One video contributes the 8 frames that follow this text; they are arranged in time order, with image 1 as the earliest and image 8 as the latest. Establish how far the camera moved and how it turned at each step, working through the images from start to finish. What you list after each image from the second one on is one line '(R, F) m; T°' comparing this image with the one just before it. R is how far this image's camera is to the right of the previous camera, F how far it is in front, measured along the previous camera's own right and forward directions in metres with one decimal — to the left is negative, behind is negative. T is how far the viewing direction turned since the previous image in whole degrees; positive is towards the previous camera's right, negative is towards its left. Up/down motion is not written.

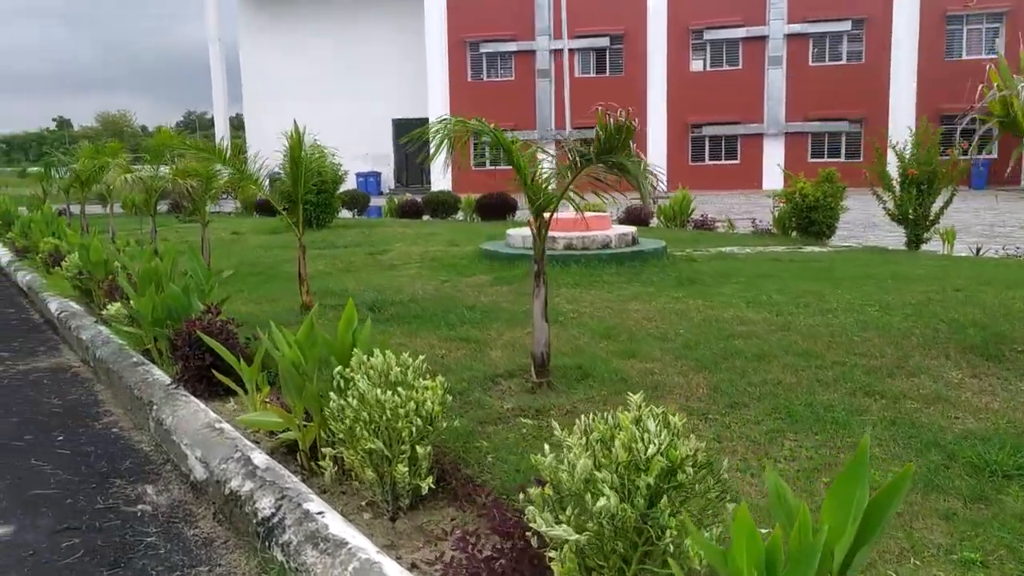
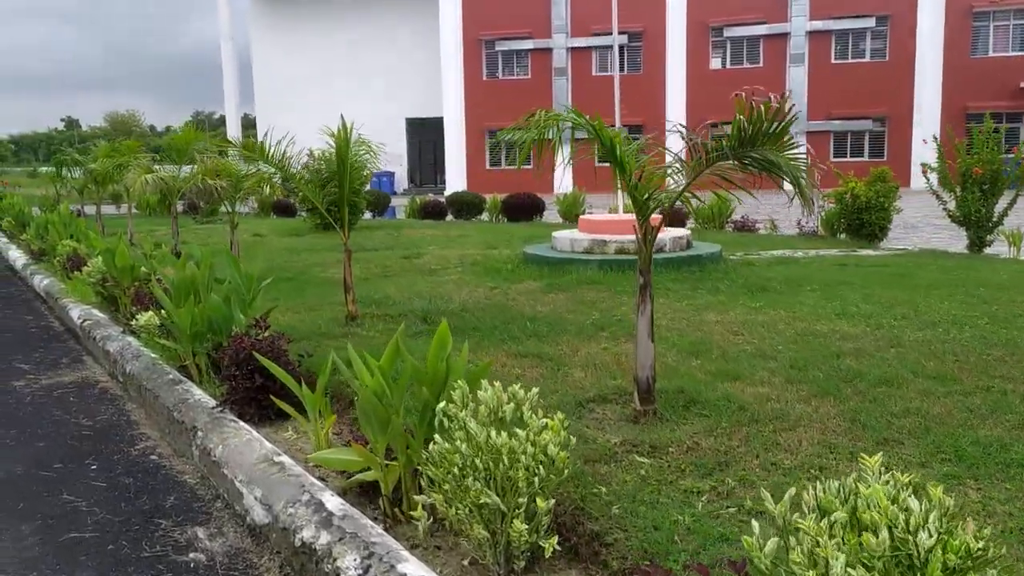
(-0.3, +0.4) m; 0°
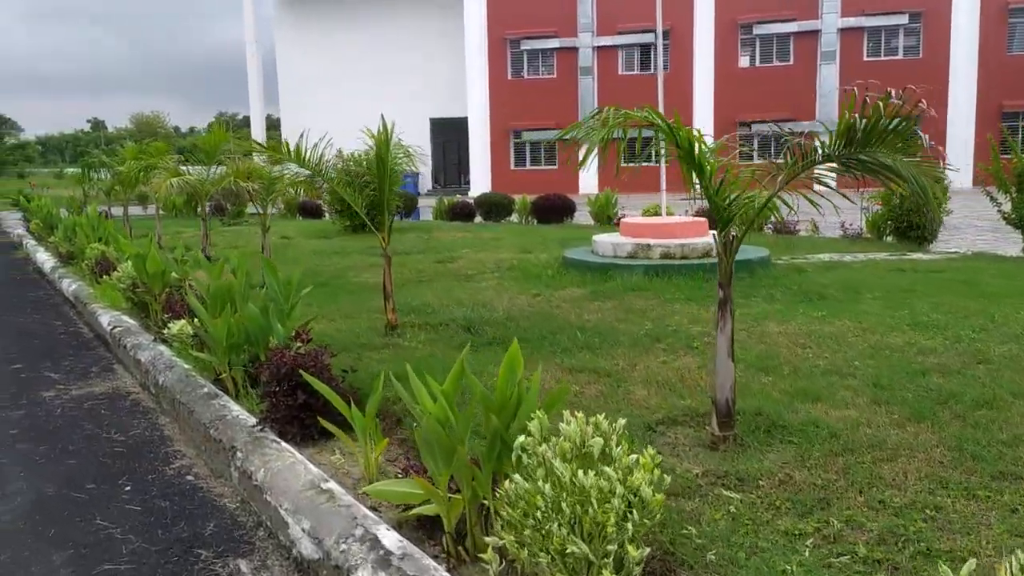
(-0.1, +0.2) m; -1°
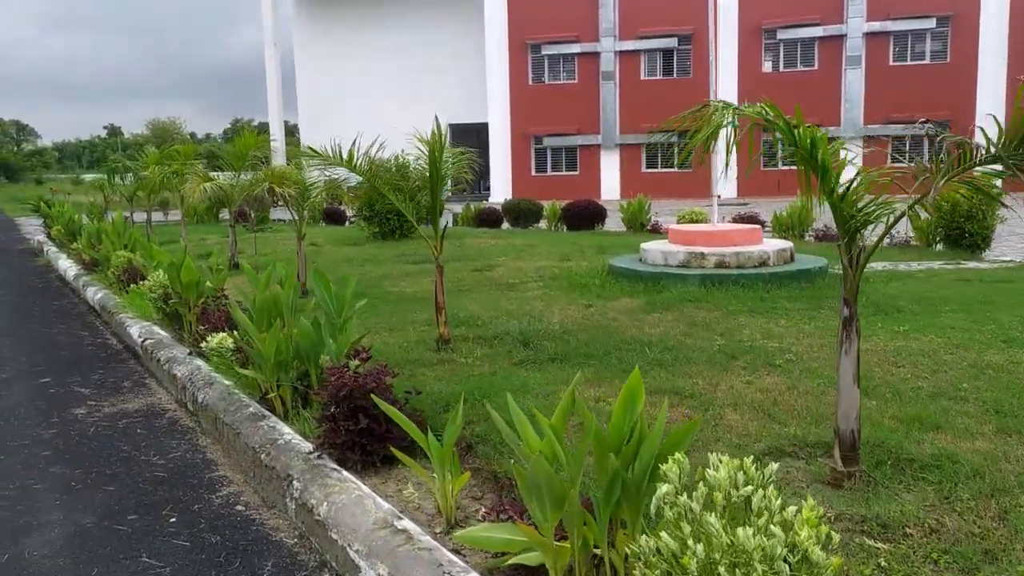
(-0.2, +0.3) m; -1°
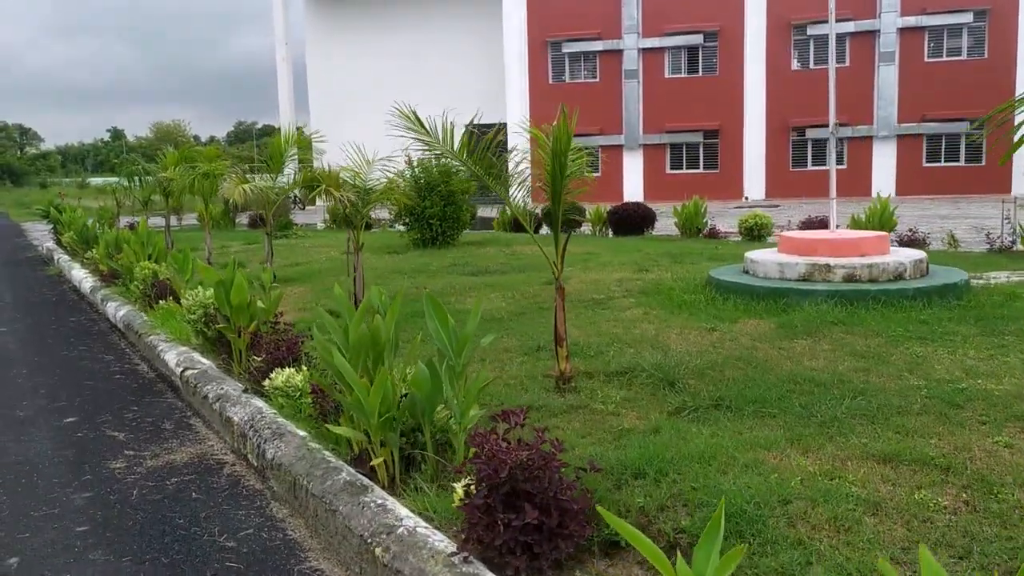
(-0.6, +0.9) m; 0°
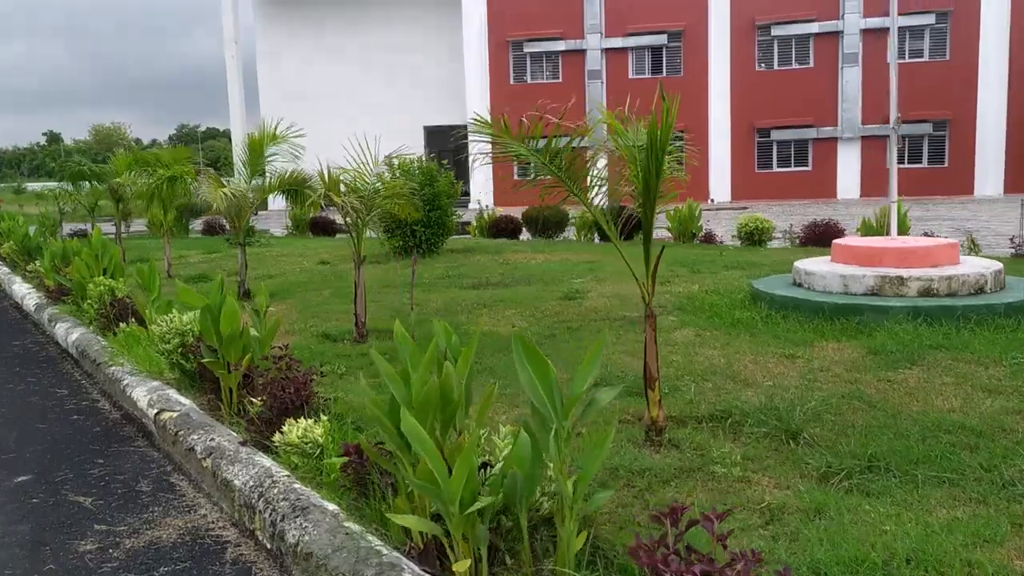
(-0.5, +0.8) m; +3°
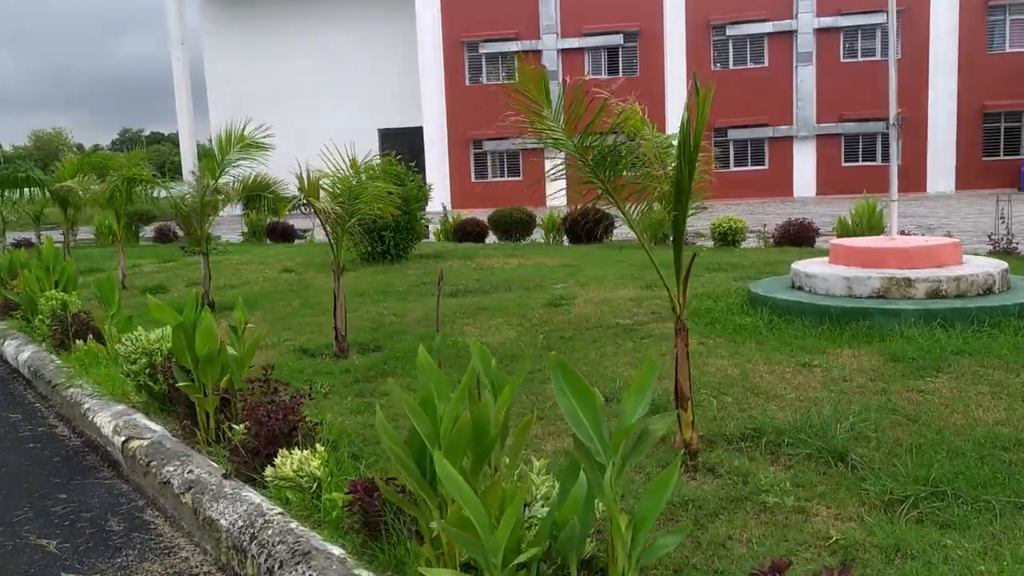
(-0.2, +0.3) m; +3°
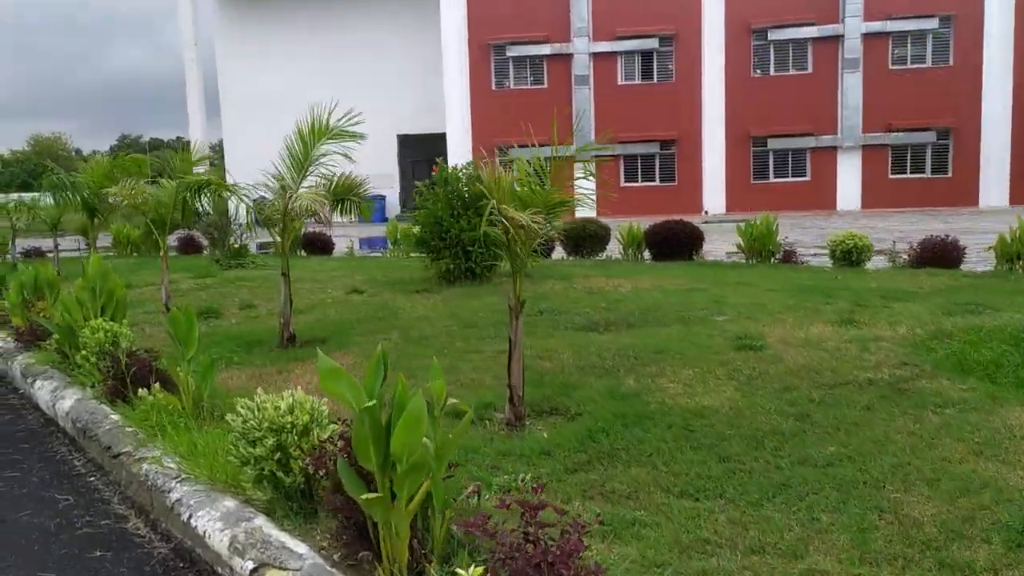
(-1.0, +1.4) m; 0°
